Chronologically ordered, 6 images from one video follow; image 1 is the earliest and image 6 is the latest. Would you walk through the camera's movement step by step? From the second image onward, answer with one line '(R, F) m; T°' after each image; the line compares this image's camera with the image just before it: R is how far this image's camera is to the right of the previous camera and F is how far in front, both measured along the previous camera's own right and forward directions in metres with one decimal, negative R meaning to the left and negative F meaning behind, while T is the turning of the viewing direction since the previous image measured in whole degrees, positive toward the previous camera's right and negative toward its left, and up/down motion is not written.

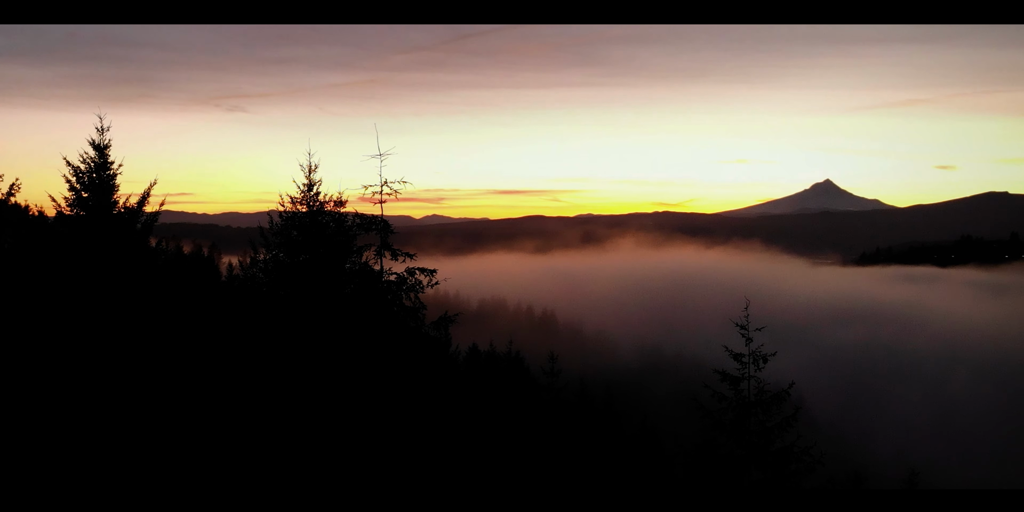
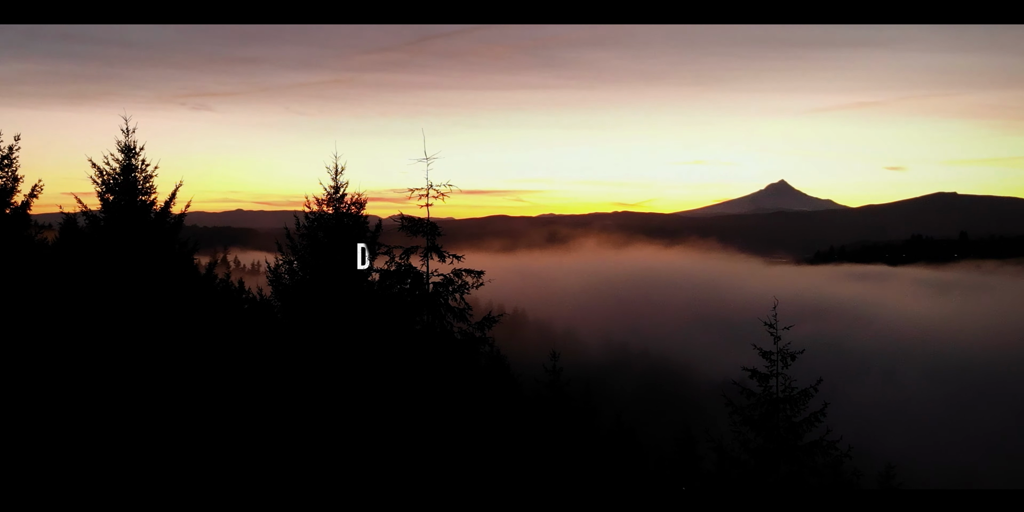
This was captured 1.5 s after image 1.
(-0.7, -0.1) m; +1°
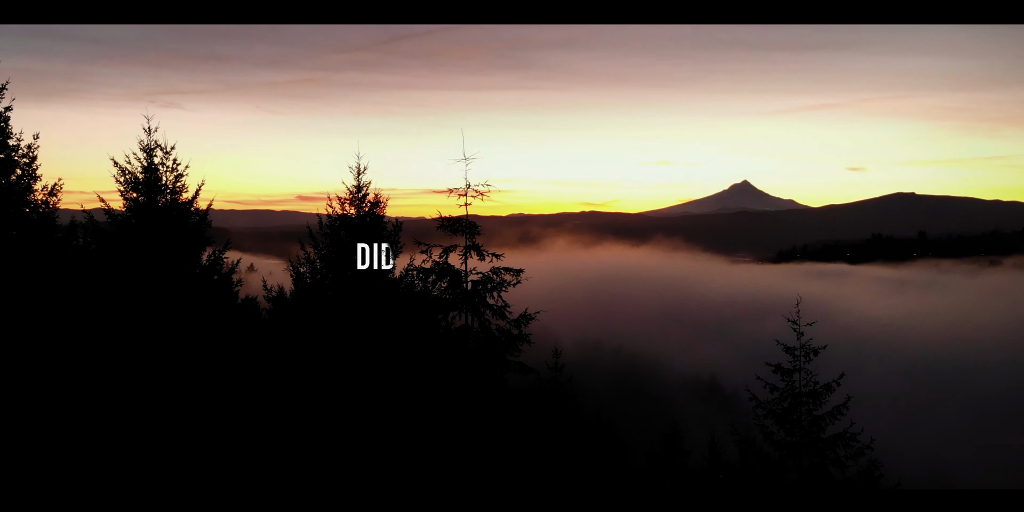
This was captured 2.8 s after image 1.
(-0.6, -0.1) m; +1°
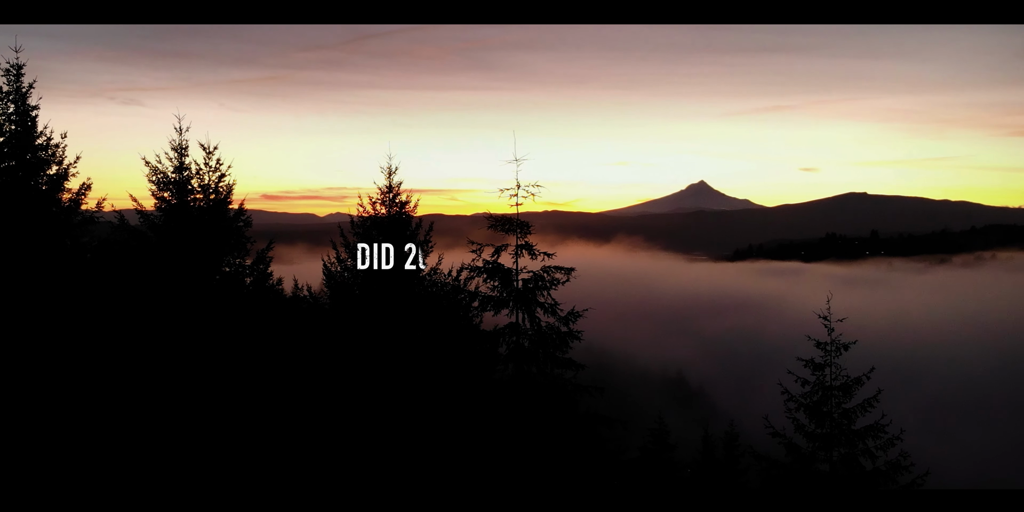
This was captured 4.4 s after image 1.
(-0.8, -0.1) m; +1°
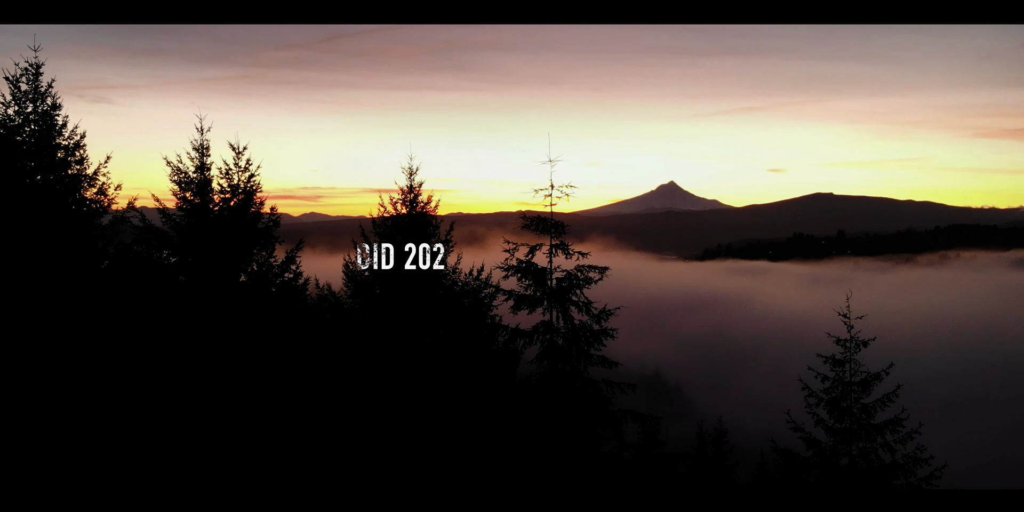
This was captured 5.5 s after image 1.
(-0.6, -0.1) m; +1°
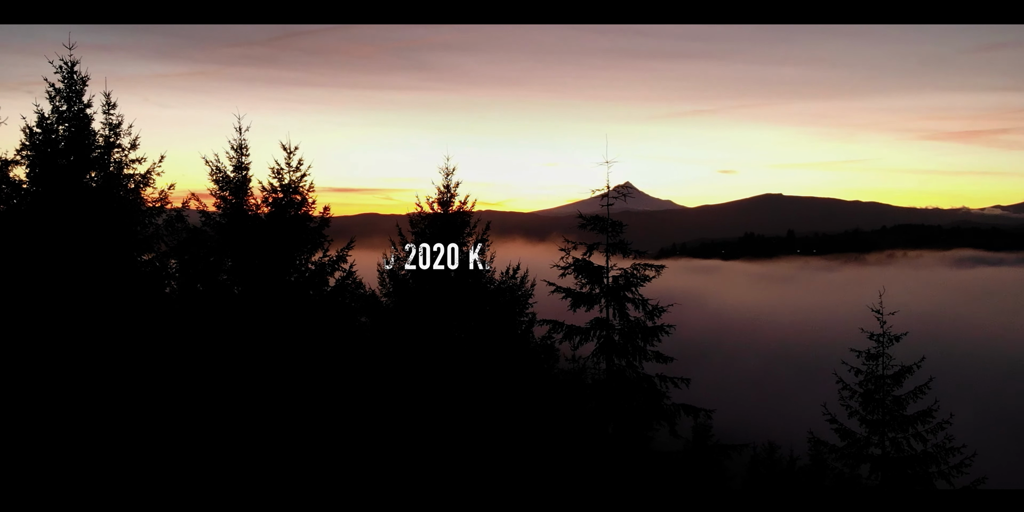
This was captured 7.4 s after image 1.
(-1.0, -0.1) m; +1°
